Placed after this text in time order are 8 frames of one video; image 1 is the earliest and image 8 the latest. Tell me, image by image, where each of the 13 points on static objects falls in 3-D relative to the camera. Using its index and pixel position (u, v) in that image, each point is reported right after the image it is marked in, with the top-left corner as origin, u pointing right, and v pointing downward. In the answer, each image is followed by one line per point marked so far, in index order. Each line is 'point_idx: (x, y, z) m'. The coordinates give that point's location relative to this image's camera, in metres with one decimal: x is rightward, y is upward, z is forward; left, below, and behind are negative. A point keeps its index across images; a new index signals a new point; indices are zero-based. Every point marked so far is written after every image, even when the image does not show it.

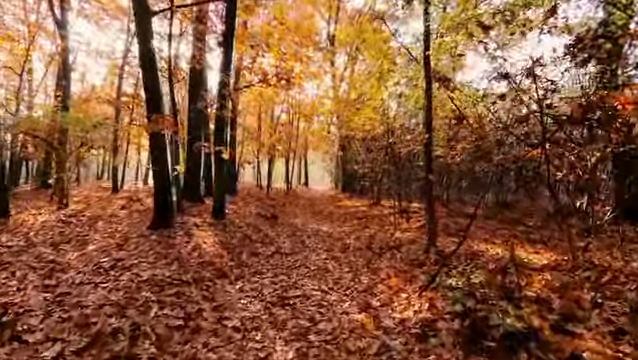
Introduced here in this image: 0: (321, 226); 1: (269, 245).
0: (+0.1, -2.6, +18.1) m
1: (-2.0, -2.6, +13.1) m
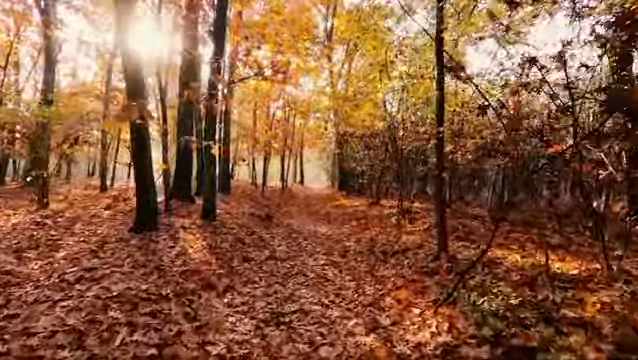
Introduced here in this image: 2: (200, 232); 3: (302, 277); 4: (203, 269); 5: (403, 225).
0: (0.0, -2.5, +17.1) m
1: (-2.1, -2.6, +12.1) m
2: (-4.4, -1.9, +12.0) m
3: (-0.5, -2.8, +9.1) m
4: (-3.1, -2.4, +8.5) m
5: (+3.9, -2.1, +14.8) m
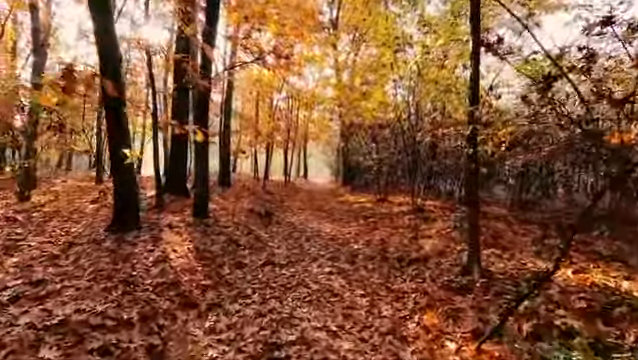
0: (+0.2, -2.3, +15.7) m
1: (-1.9, -2.4, +10.6) m
2: (-4.2, -1.7, +10.5) m
3: (-0.4, -2.6, +7.7) m
4: (-2.9, -2.2, +7.0) m
5: (+4.1, -1.9, +13.2) m
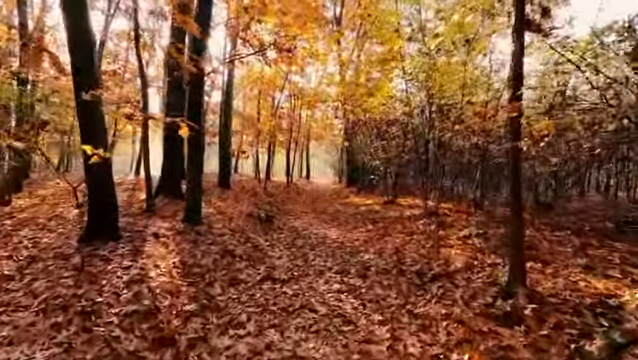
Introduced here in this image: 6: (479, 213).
0: (+0.4, -2.3, +14.4) m
1: (-1.8, -2.4, +9.3) m
2: (-4.0, -1.8, +9.2) m
3: (-0.2, -2.7, +6.4) m
4: (-2.8, -2.3, +5.8) m
5: (+4.3, -1.9, +11.9) m
6: (+7.5, -1.6, +15.0) m
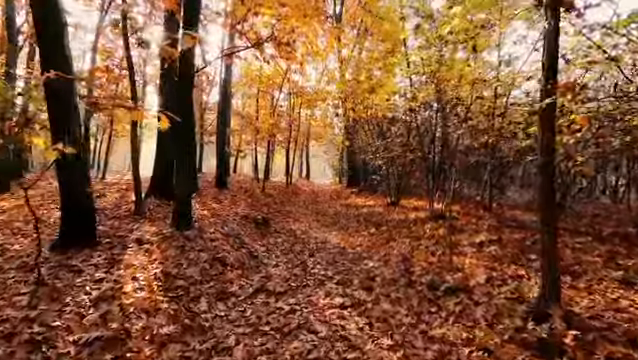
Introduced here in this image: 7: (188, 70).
0: (+0.4, -2.4, +13.5) m
1: (-1.8, -2.4, +8.5) m
2: (-4.0, -1.8, +8.4) m
3: (-0.2, -2.7, +5.5) m
4: (-2.8, -2.3, +4.9) m
5: (+4.3, -1.9, +11.0) m
6: (+7.5, -1.6, +14.1) m
7: (-4.3, +3.5, +10.4) m
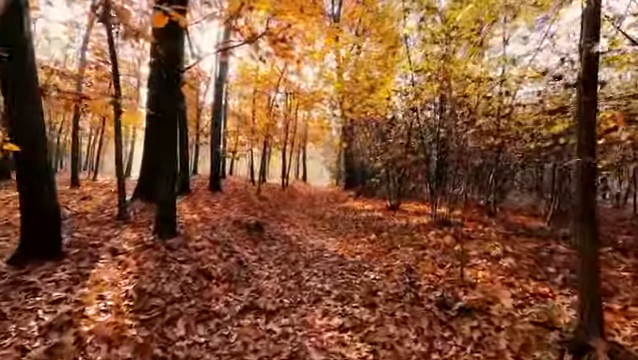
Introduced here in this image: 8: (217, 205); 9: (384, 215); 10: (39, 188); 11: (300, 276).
0: (+0.3, -2.5, +12.6) m
1: (-1.8, -2.5, +7.6) m
2: (-4.1, -1.8, +7.5) m
3: (-0.3, -2.8, +4.6) m
4: (-2.8, -2.3, +4.0) m
5: (+4.1, -2.1, +10.2) m
6: (+7.3, -1.8, +13.3) m
7: (-4.3, +3.4, +9.5) m
8: (-5.3, -1.3, +16.7) m
9: (+3.4, -1.9, +16.7) m
10: (-5.5, -0.1, +6.3) m
11: (-0.5, -2.6, +8.8) m
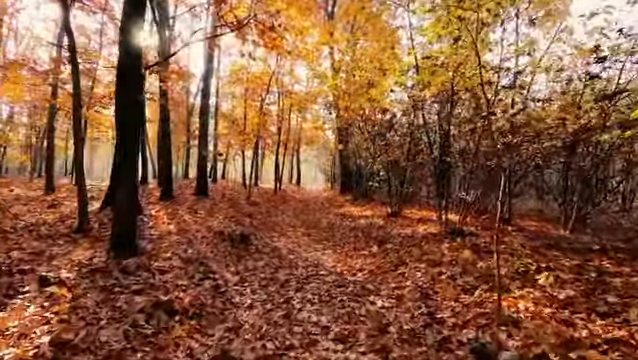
0: (+0.1, -2.6, +10.9) m
1: (-1.9, -2.6, +5.8) m
2: (-4.2, -2.0, +5.7) m
3: (-0.3, -2.8, +2.9) m
4: (-2.9, -2.4, +2.2) m
5: (+4.0, -2.2, +8.6) m
6: (+7.1, -1.9, +11.7) m
7: (-4.5, +3.3, +7.8) m
8: (-5.6, -1.5, +14.9) m
9: (+3.1, -2.0, +15.0) m
10: (-5.6, -0.2, +4.5) m
11: (-0.6, -2.7, +7.1) m
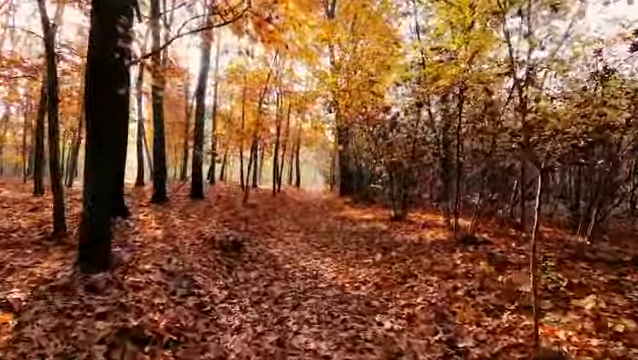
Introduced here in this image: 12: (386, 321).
0: (+0.1, -2.7, +9.9) m
1: (-2.0, -2.7, +4.8) m
2: (-4.2, -2.0, +4.7) m
3: (-0.3, -2.9, +1.9) m
4: (-2.9, -2.4, +1.2) m
5: (+4.0, -2.2, +7.6) m
6: (+7.1, -2.0, +10.8) m
7: (-4.5, +3.2, +6.8) m
8: (-5.6, -1.6, +13.9) m
9: (+3.1, -2.1, +14.0) m
10: (-5.6, -0.3, +3.6) m
11: (-0.7, -2.8, +6.1) m
12: (+1.3, -2.7, +6.3) m
